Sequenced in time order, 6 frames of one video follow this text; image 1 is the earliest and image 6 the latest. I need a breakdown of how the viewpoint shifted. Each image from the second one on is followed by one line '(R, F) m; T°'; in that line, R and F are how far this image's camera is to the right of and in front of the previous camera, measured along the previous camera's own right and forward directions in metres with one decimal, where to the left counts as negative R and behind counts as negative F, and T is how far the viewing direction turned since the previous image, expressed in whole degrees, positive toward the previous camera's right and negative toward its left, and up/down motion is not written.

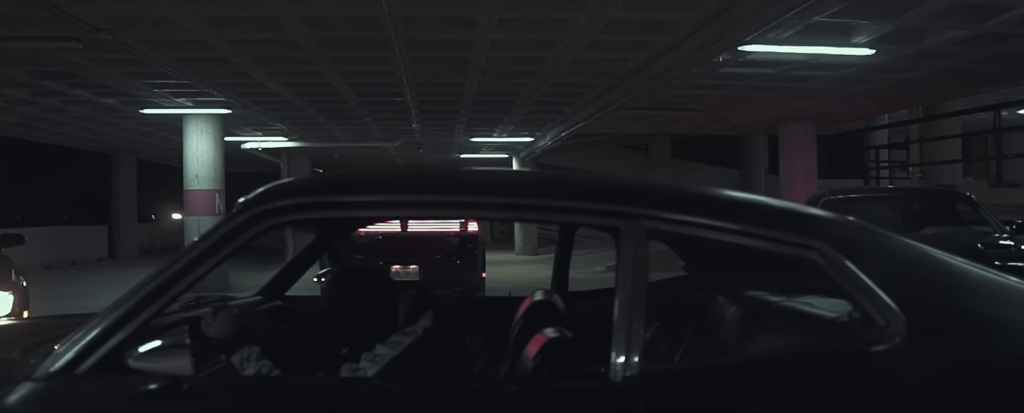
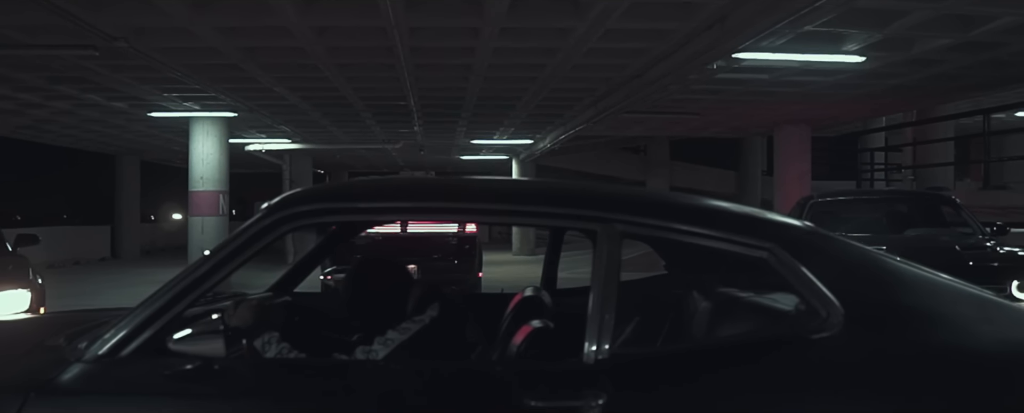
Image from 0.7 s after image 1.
(0.0, -0.3) m; 0°
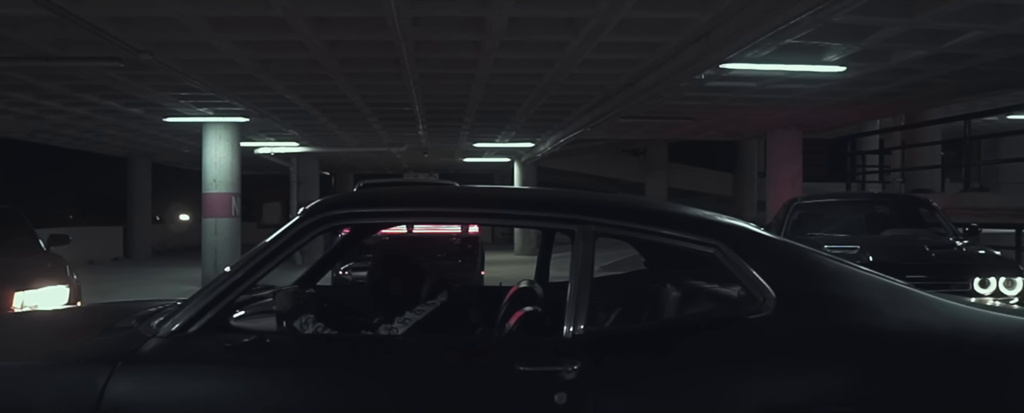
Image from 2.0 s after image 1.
(0.0, -0.6) m; 0°
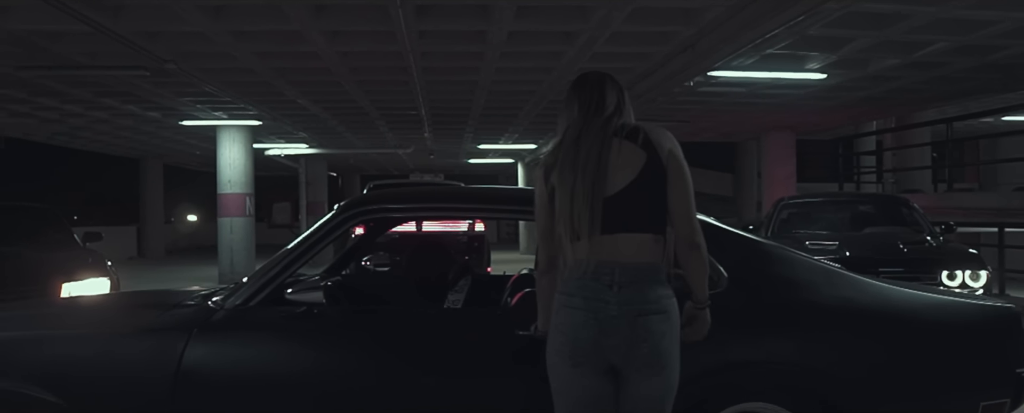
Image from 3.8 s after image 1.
(0.0, -0.6) m; 0°
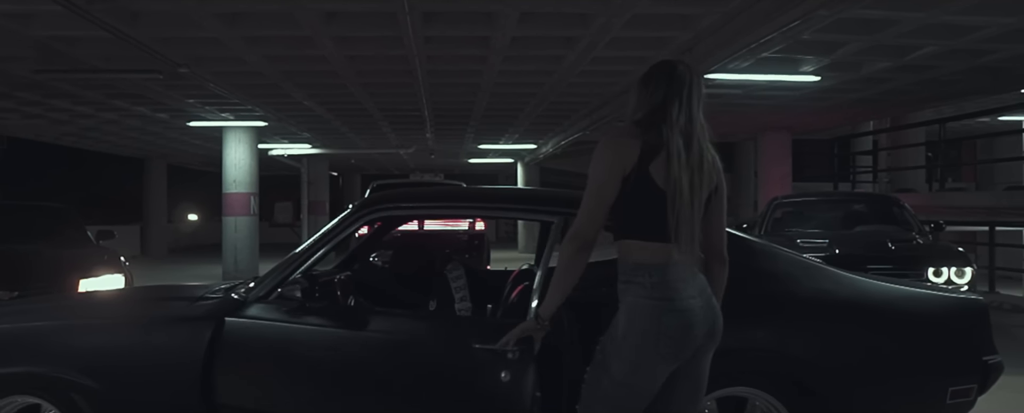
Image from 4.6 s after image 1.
(0.0, -0.3) m; 0°
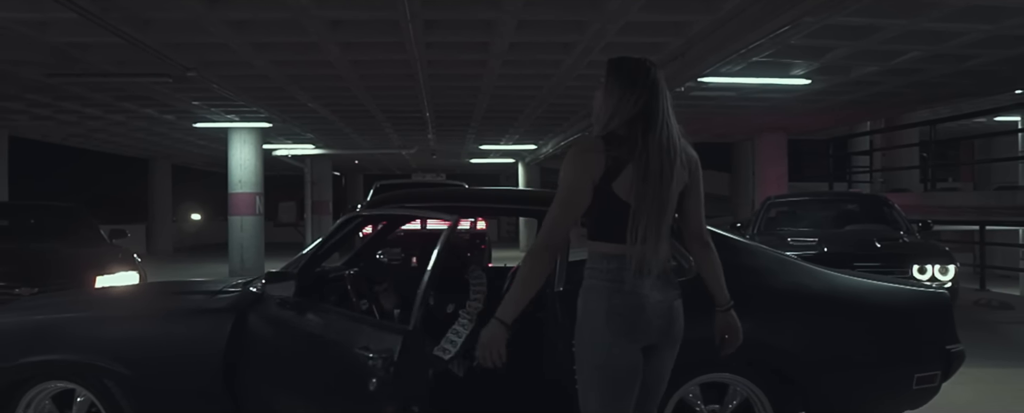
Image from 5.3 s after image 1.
(0.0, -0.3) m; 0°
